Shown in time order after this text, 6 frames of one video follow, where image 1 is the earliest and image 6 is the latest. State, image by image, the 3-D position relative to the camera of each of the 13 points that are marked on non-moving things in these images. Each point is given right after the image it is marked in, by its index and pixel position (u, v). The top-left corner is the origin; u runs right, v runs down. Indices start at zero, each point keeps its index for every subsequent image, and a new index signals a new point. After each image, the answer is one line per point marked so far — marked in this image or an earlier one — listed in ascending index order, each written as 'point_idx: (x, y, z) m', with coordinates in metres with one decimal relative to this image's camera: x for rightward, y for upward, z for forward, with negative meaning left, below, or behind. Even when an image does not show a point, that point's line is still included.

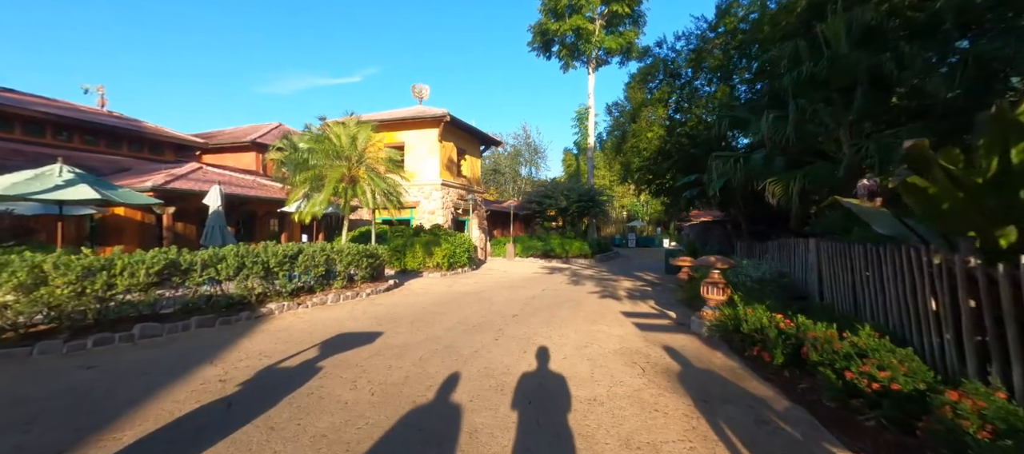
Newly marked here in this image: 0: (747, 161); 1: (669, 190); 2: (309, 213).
0: (+6.1, +1.7, +10.3) m
1: (+7.1, +1.7, +18.1) m
2: (-6.2, +0.4, +12.0) m
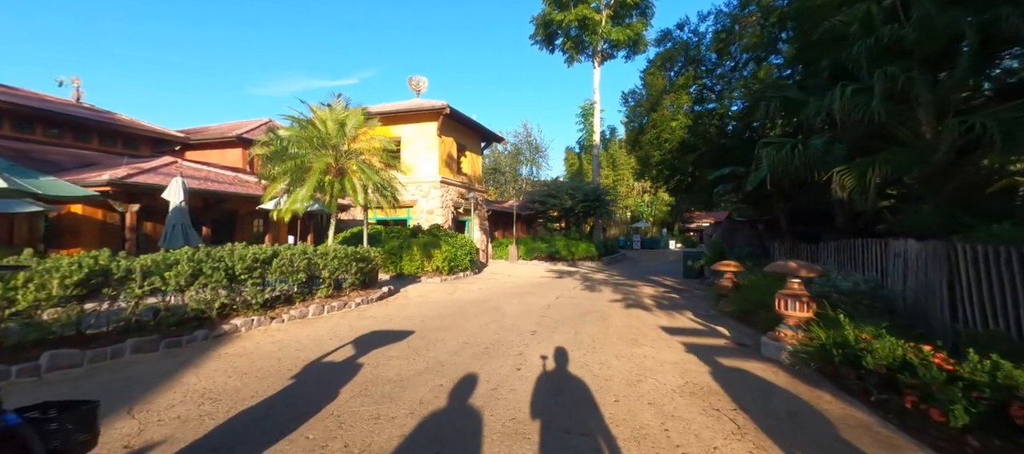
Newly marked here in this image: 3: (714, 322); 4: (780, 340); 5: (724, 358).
0: (+6.4, +1.8, +8.8) m
1: (+7.4, +1.7, +16.5) m
2: (-5.9, +0.4, +10.3) m
3: (+4.4, -2.1, +8.7) m
4: (+4.0, -1.7, +6.0) m
5: (+3.3, -2.0, +6.1) m
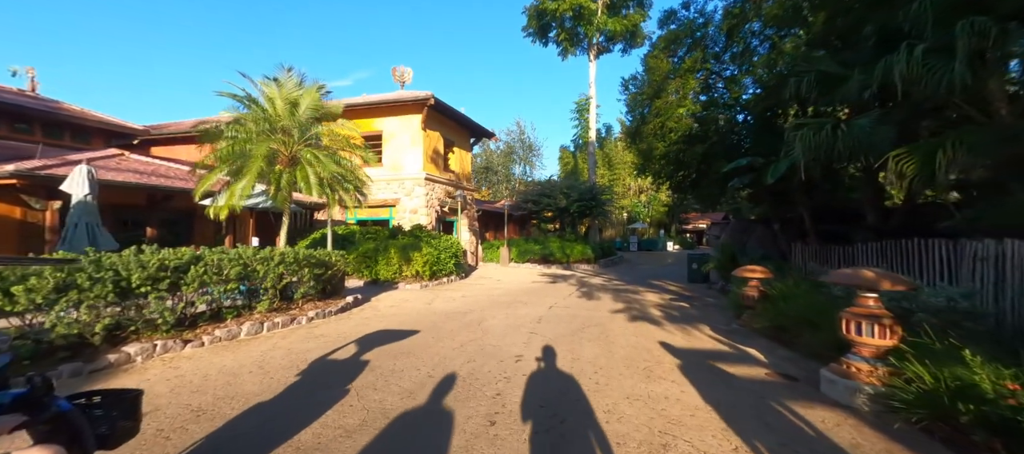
0: (+6.1, +1.8, +7.2) m
1: (+7.0, +1.7, +15.0) m
2: (-6.2, +0.4, +8.6) m
3: (+4.1, -2.1, +7.1) m
4: (+3.7, -1.6, +4.4) m
5: (+3.0, -2.0, +4.5) m
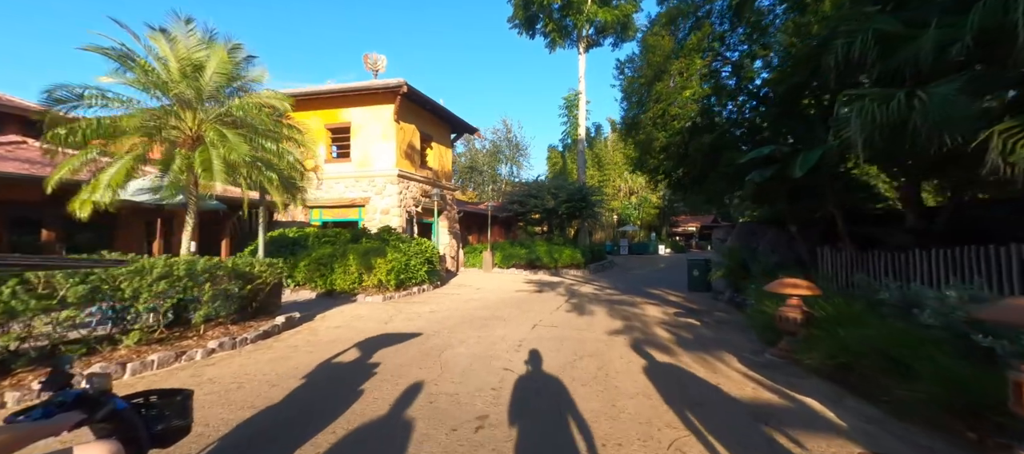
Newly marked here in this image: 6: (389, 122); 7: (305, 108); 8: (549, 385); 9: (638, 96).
0: (+5.6, +1.8, +5.4) m
1: (+6.3, +1.6, +13.2) m
2: (-6.7, +0.4, +6.4) m
3: (+3.6, -2.1, +5.2) m
4: (+3.3, -1.6, +2.5) m
5: (+2.6, -2.0, +2.6) m
6: (-5.9, +5.1, +19.2) m
7: (-10.4, +6.0, +20.0) m
8: (+0.5, -2.1, +5.3) m
9: (+4.4, +4.6, +14.0) m
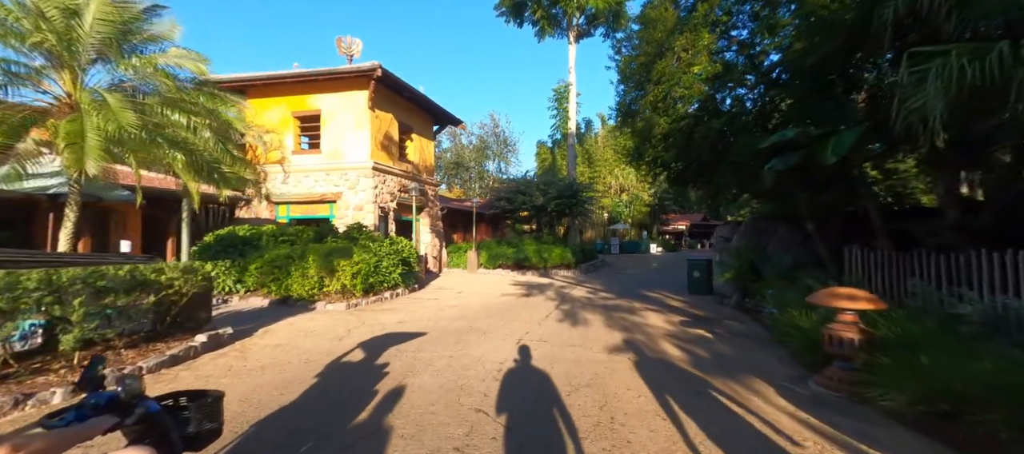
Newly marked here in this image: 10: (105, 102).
0: (+5.4, +1.8, +4.0) m
1: (+5.8, +1.7, +11.9) m
2: (-7.0, +0.5, +4.8) m
3: (+3.4, -2.0, +3.8) m
4: (+3.2, -1.6, +1.1) m
5: (+2.4, -1.9, +1.2) m
6: (-6.6, +5.2, +17.5) m
7: (-11.0, +6.1, +18.2) m
8: (+0.2, -2.1, +3.8) m
9: (+3.9, +4.7, +12.6) m
10: (-5.2, +1.7, +5.3) m
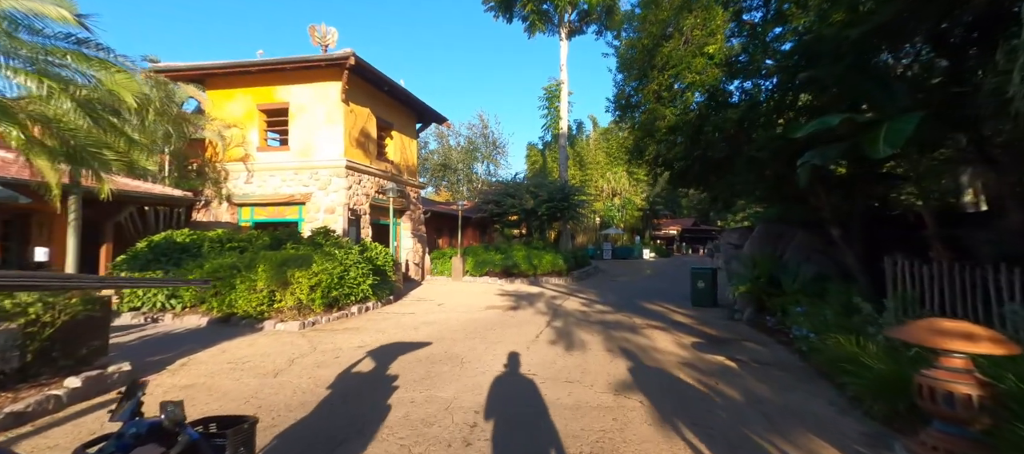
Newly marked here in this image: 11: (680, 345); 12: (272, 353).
0: (+5.2, +1.8, +2.7) m
1: (+5.4, +1.5, +10.5) m
2: (-7.2, +0.4, +3.1) m
3: (+3.2, -2.1, +2.4) m
4: (+3.0, -1.6, -0.4) m
5: (+2.3, -2.0, -0.3) m
6: (-7.1, +5.0, +15.9) m
7: (-11.5, +5.9, +16.5) m
8: (0.0, -2.1, +2.3) m
9: (+3.5, +4.5, +11.2) m
10: (-5.4, +1.6, +3.7) m
11: (+3.4, -2.4, +8.1) m
12: (-4.4, -2.3, +7.1) m
